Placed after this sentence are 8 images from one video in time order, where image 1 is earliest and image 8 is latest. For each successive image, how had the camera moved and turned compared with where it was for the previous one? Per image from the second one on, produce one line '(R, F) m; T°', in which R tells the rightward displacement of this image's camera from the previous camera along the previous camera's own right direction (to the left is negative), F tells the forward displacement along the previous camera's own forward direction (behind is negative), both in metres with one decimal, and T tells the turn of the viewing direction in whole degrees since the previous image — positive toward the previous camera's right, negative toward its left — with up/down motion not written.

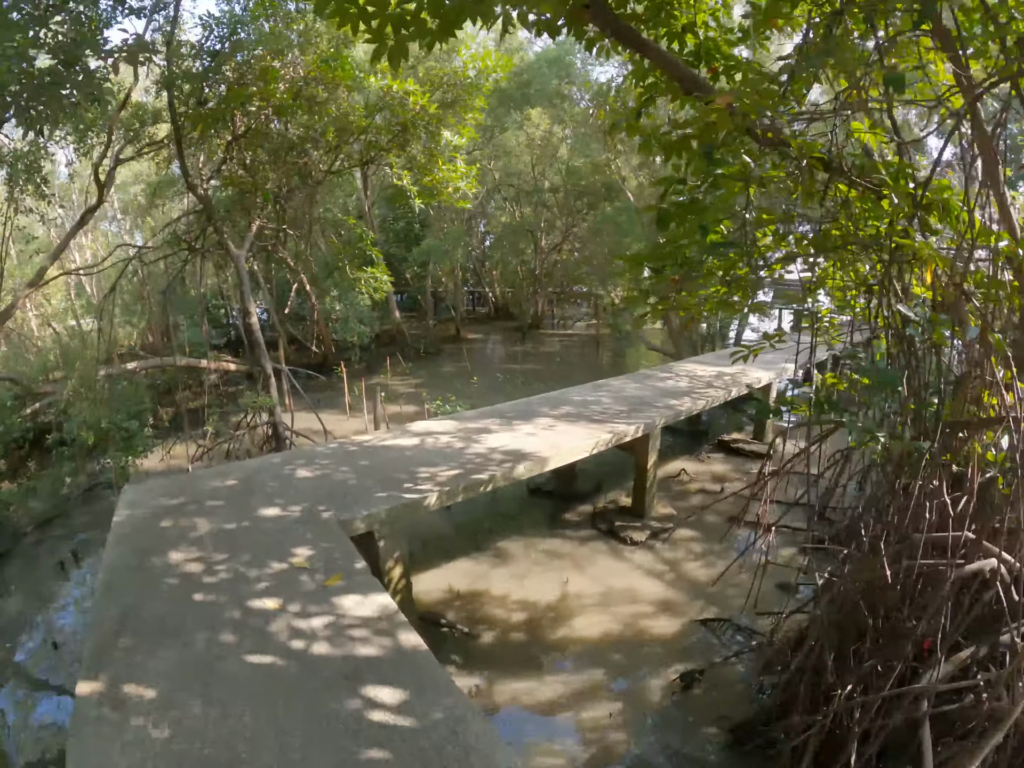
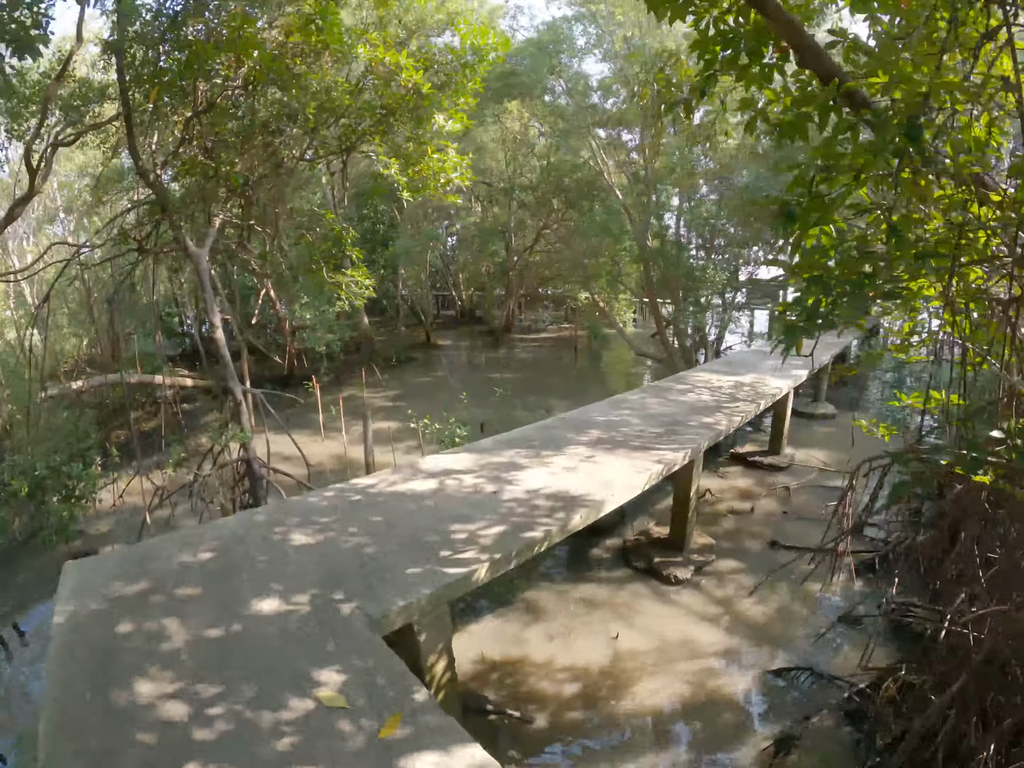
(-0.4, +0.8) m; +4°
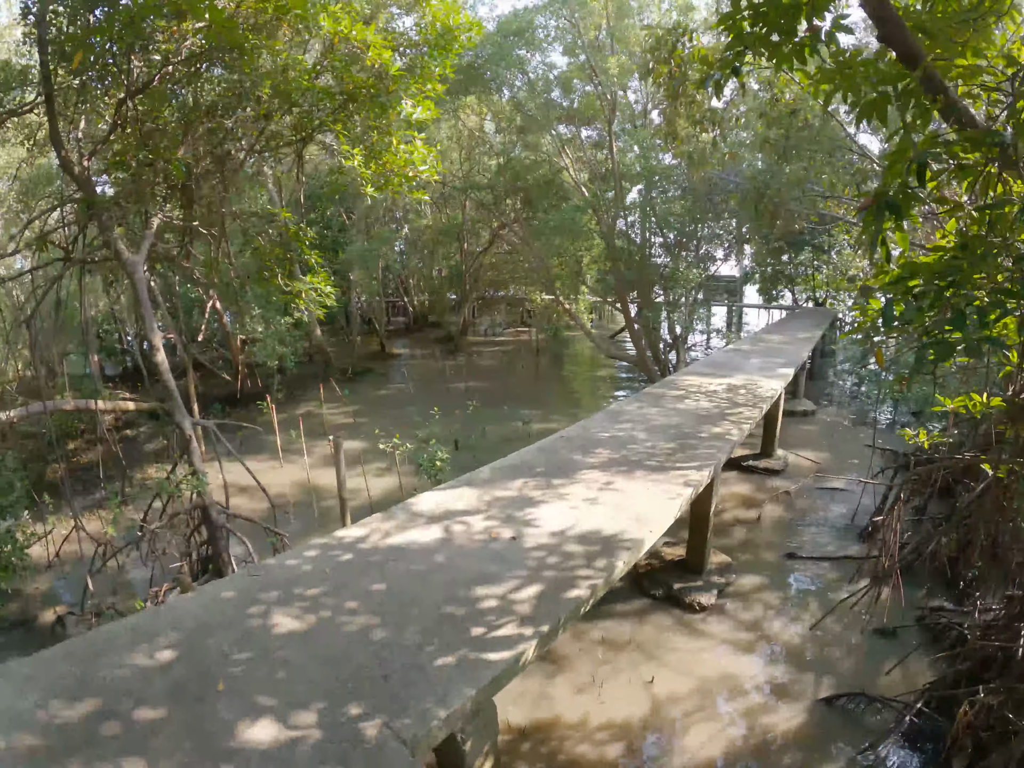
(-0.3, +0.5) m; +4°
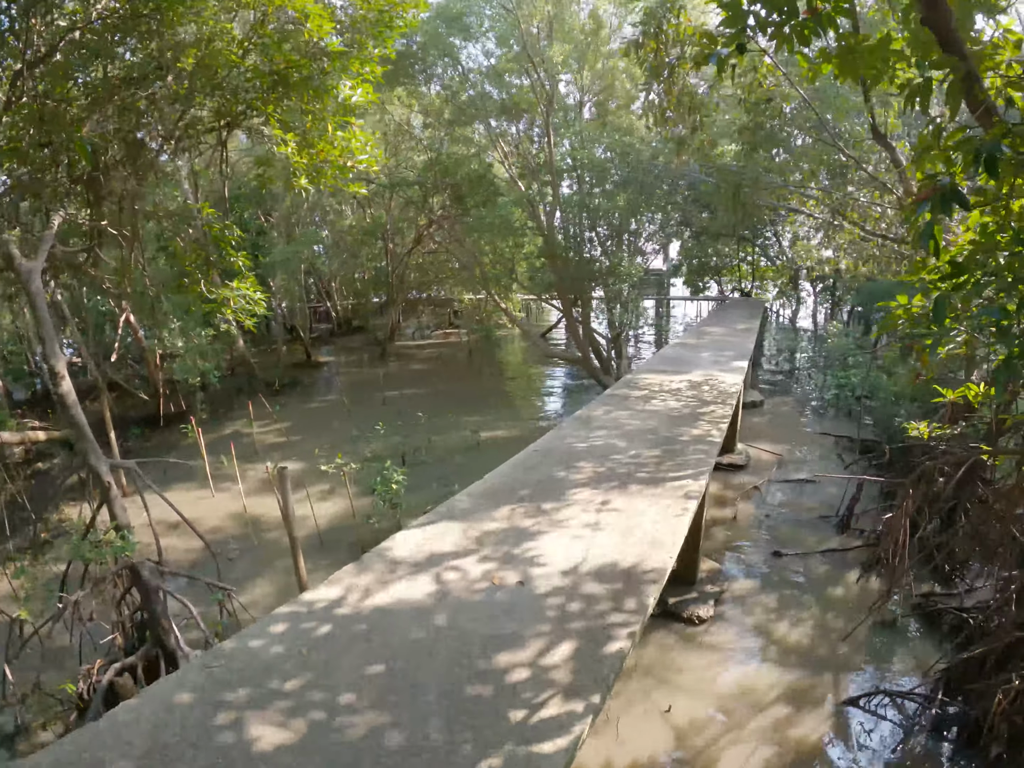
(-0.3, +0.4) m; +6°
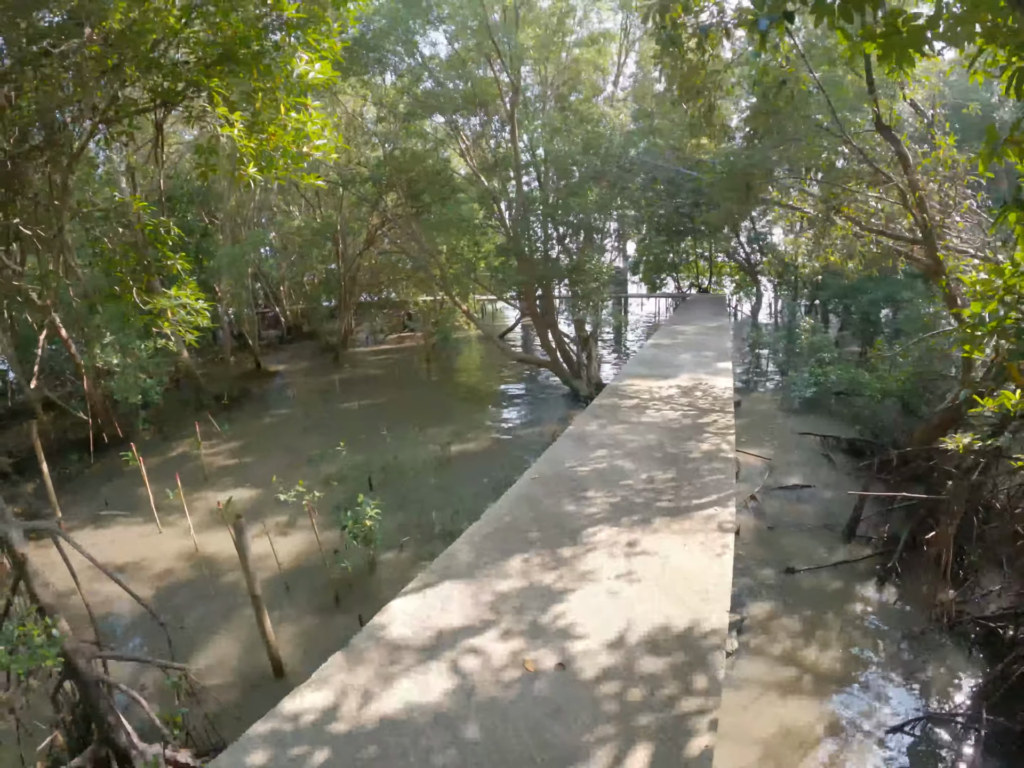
(-0.2, +0.5) m; +4°
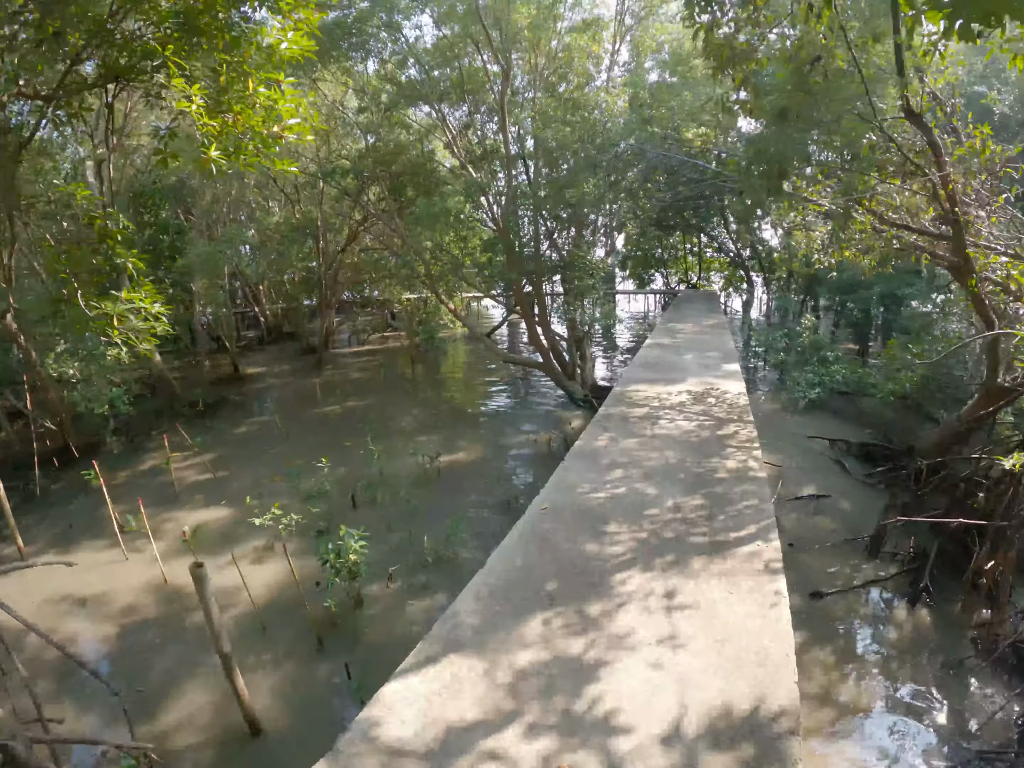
(-0.1, +0.5) m; +1°
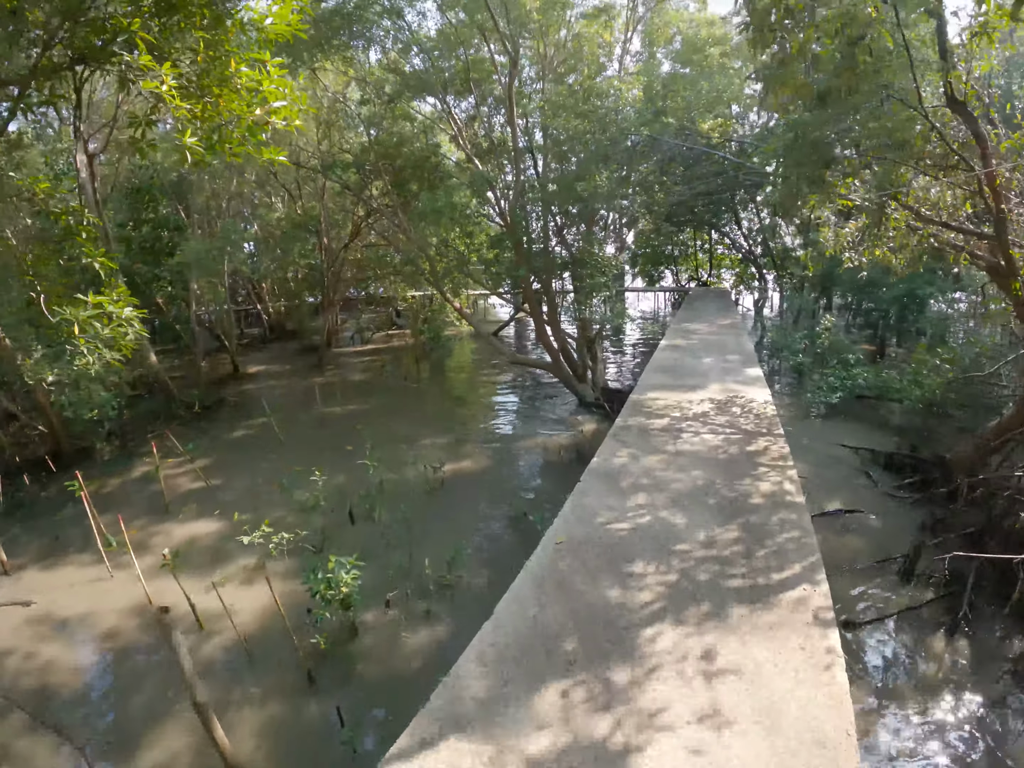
(0.0, +0.4) m; 0°
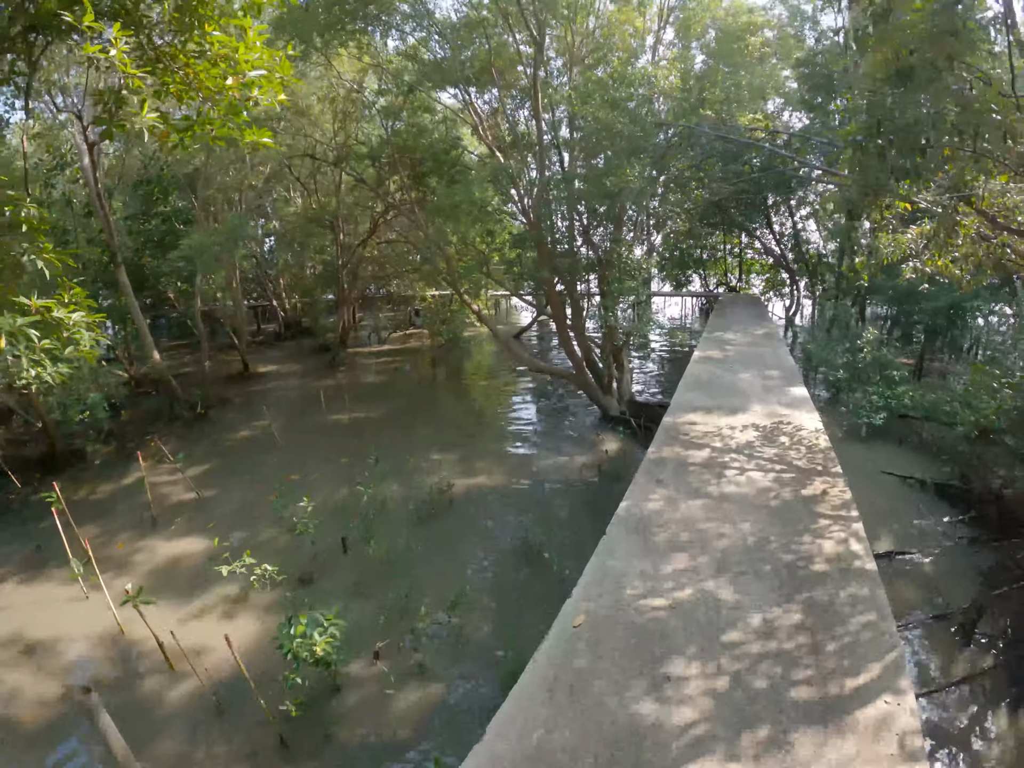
(0.0, +0.6) m; -2°
